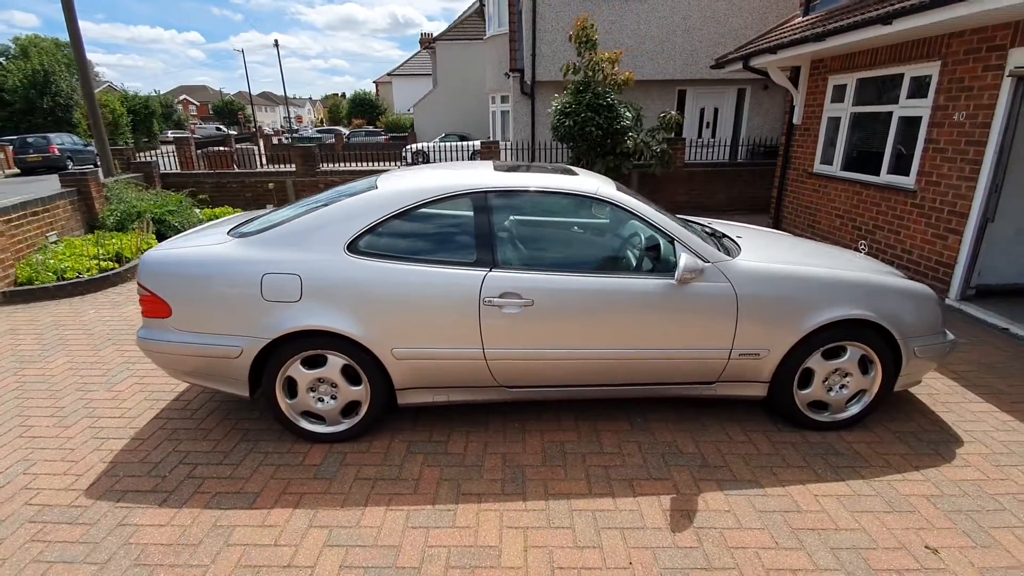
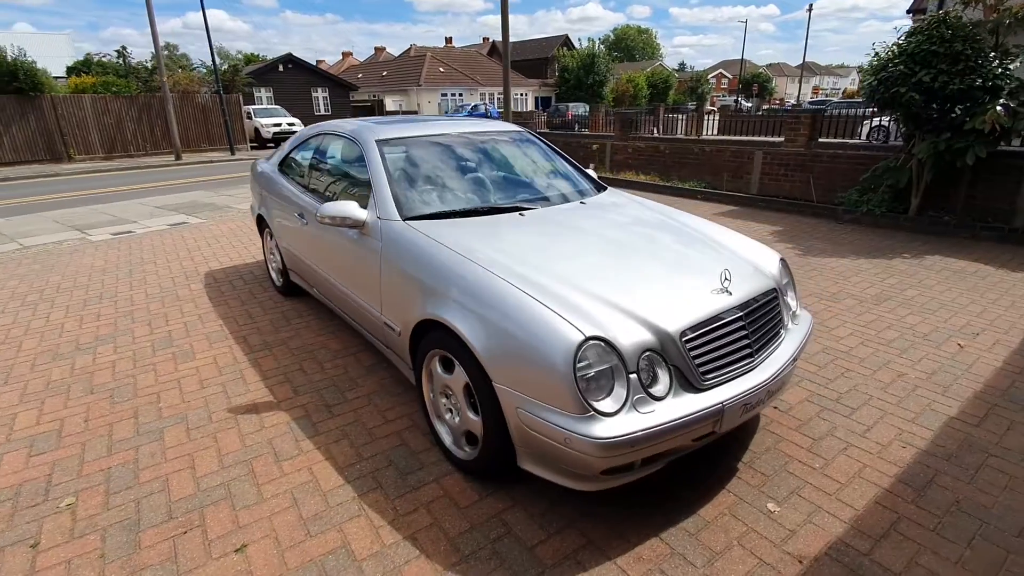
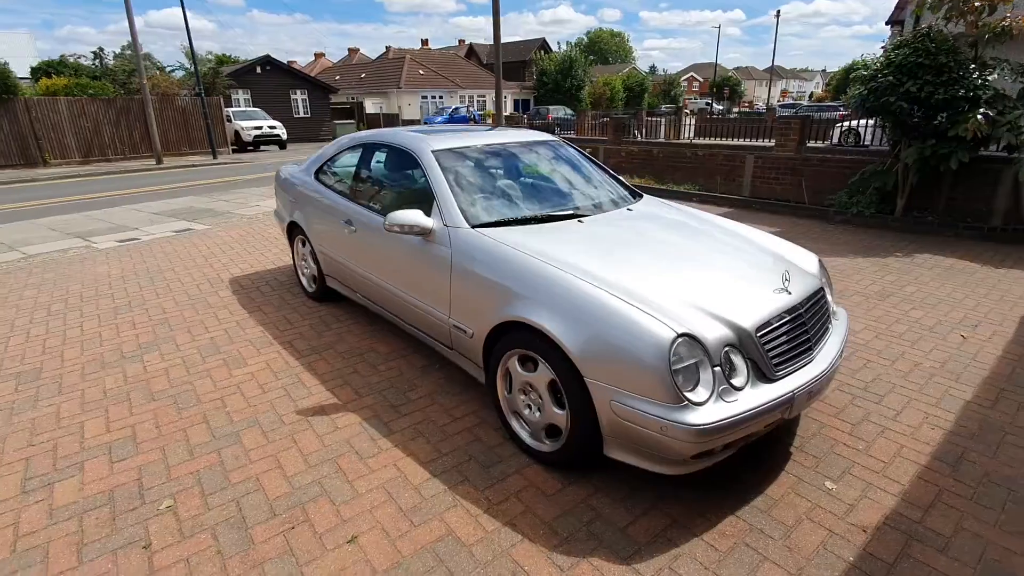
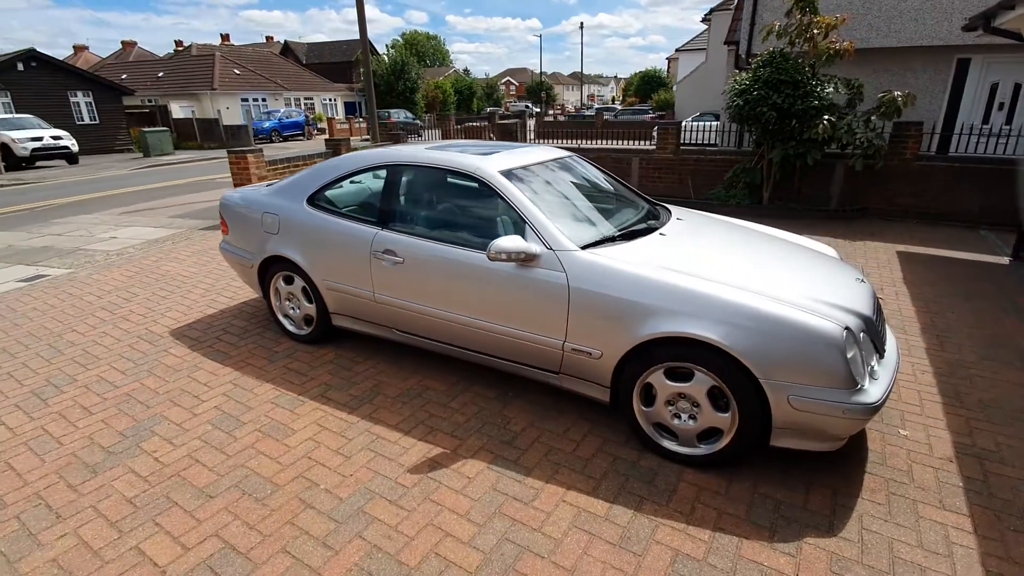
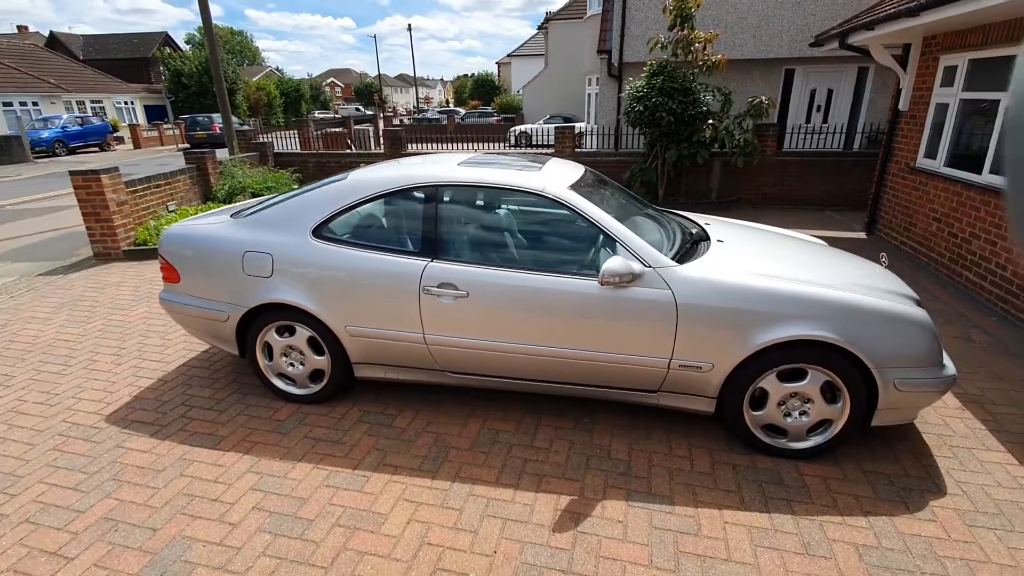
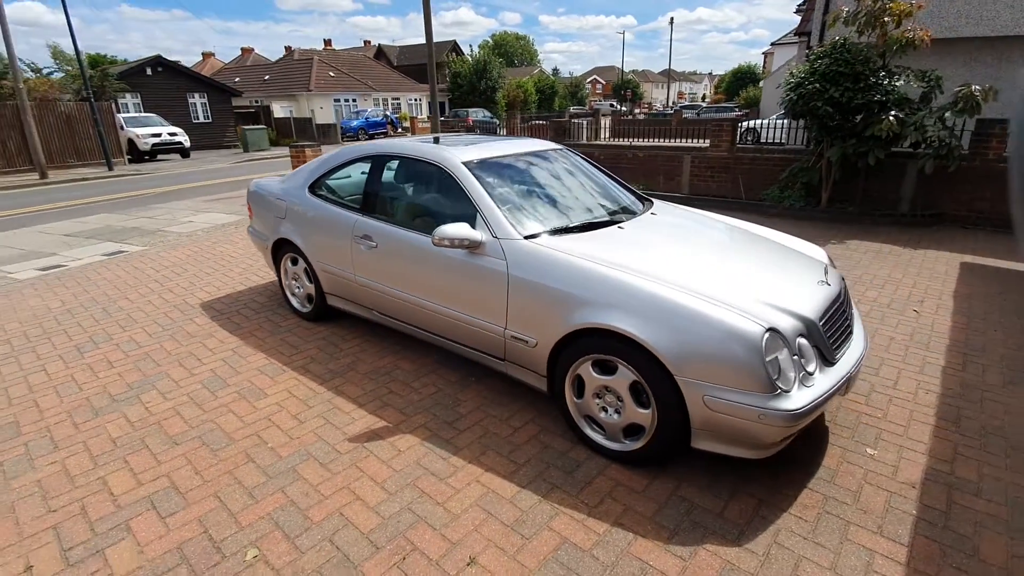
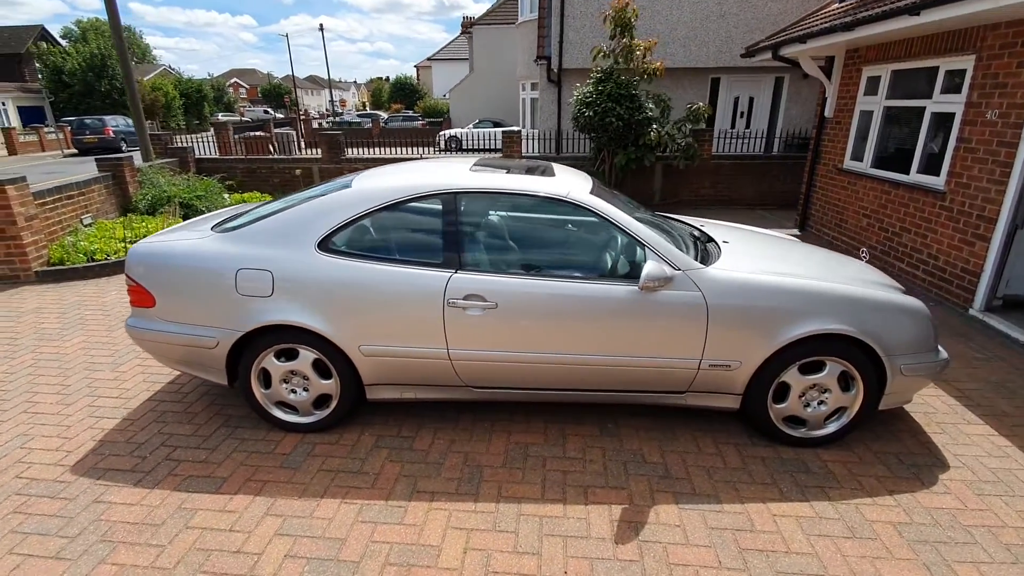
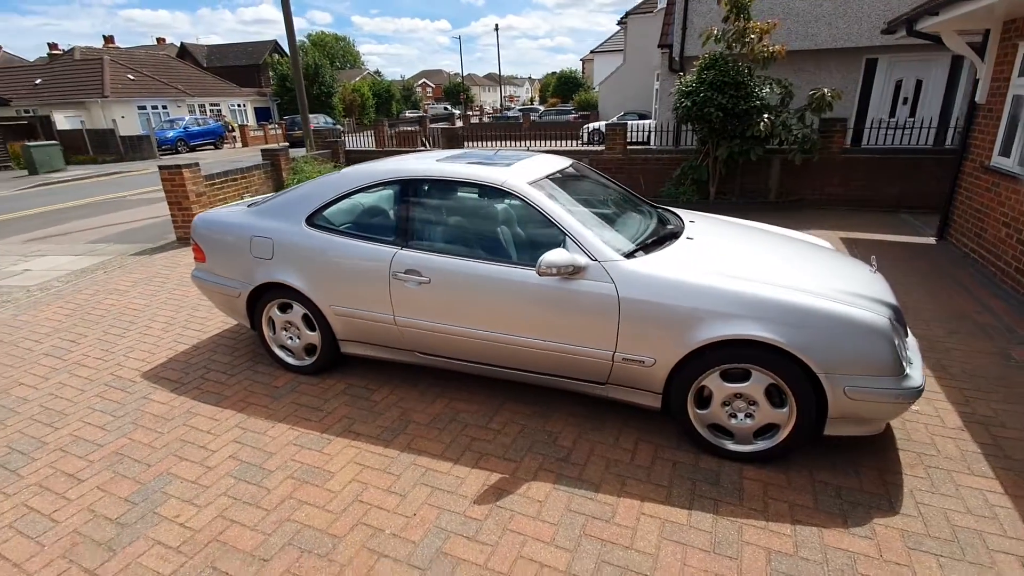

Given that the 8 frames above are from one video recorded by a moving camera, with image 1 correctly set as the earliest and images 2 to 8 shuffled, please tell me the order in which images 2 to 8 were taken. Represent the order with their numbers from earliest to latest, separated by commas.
7, 5, 8, 4, 6, 3, 2
